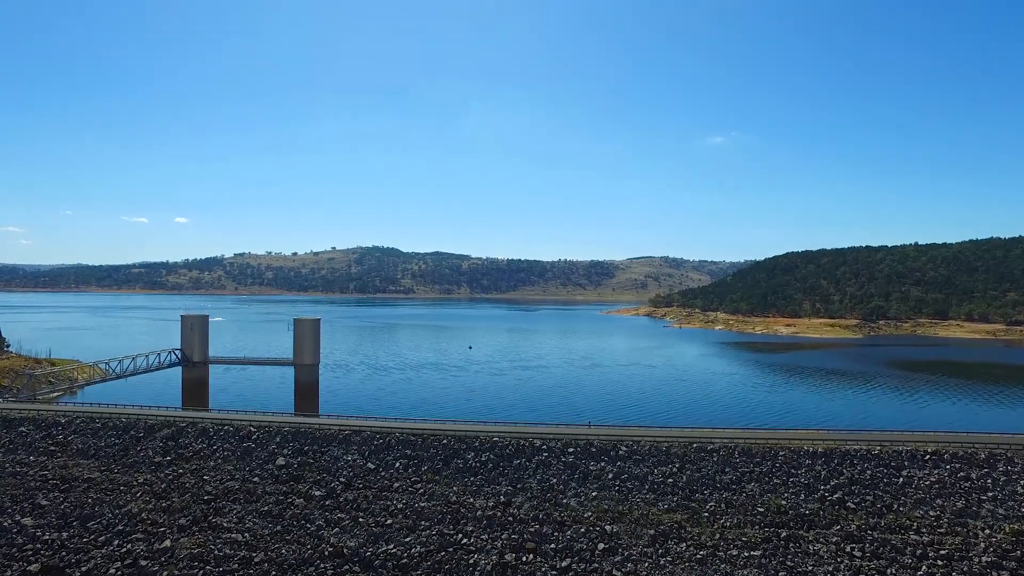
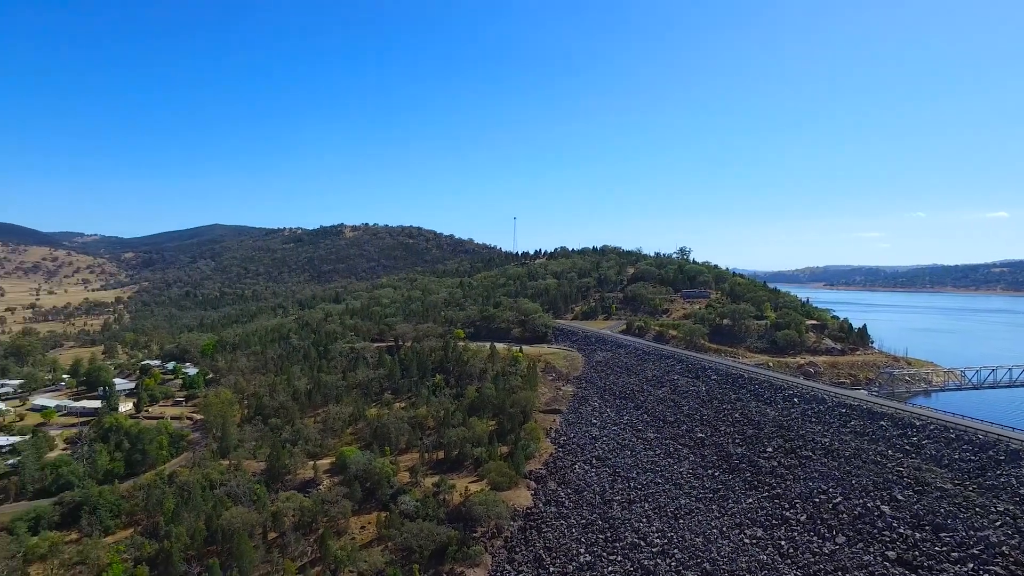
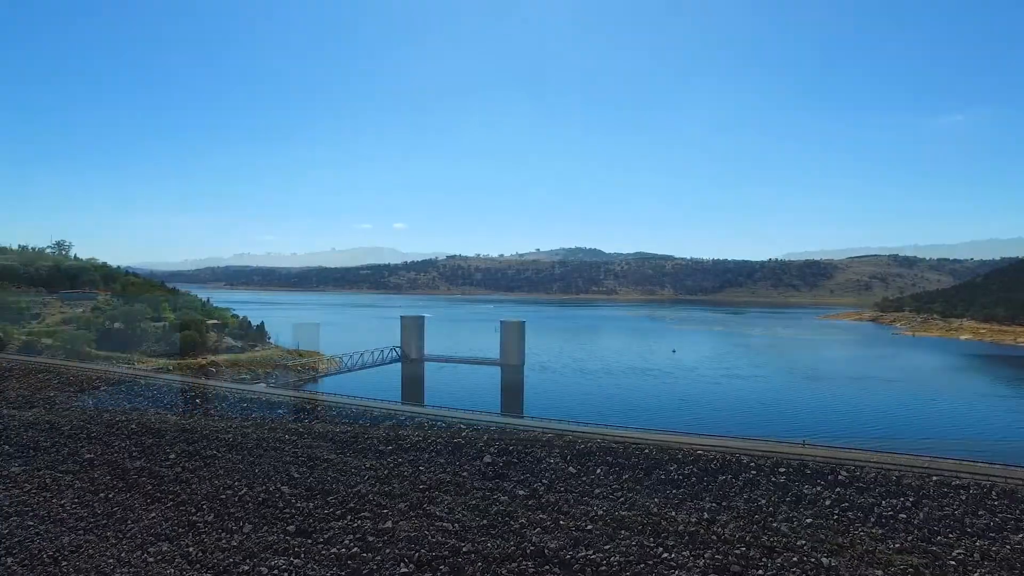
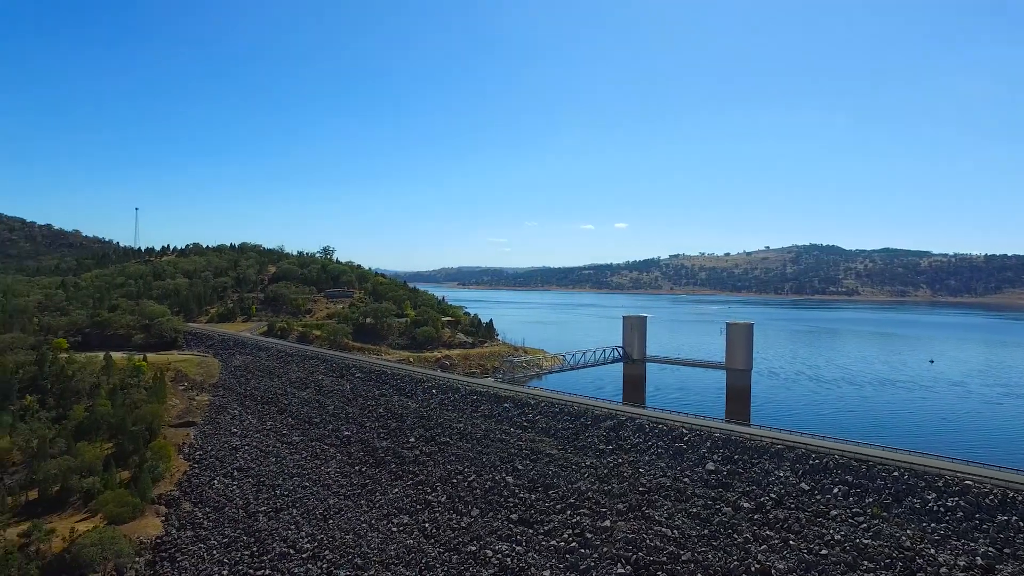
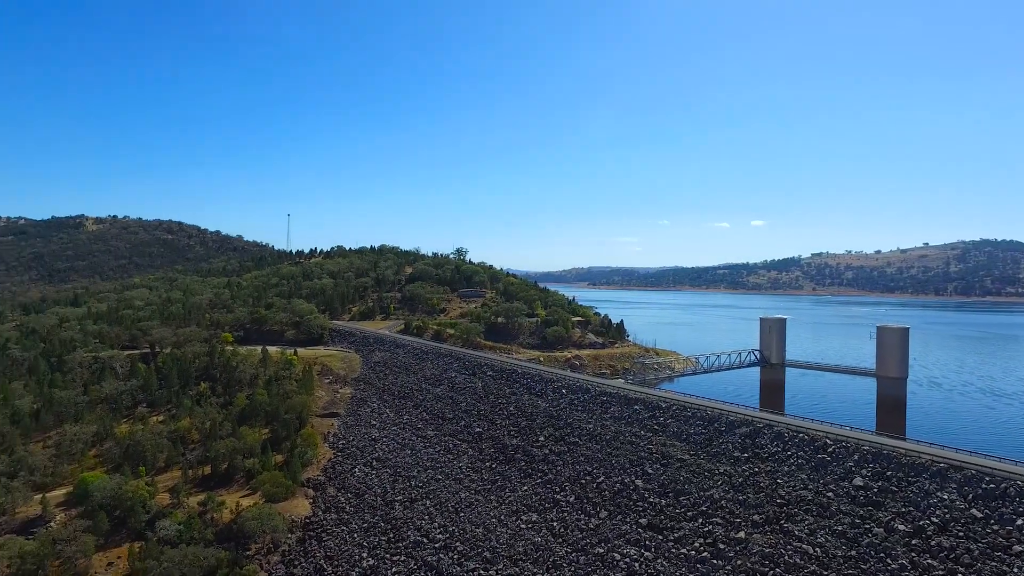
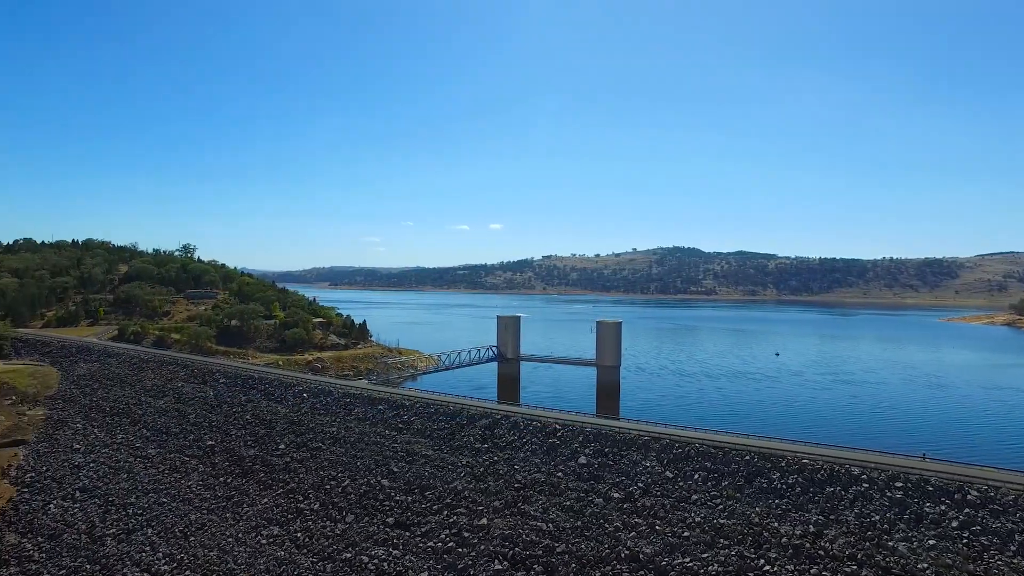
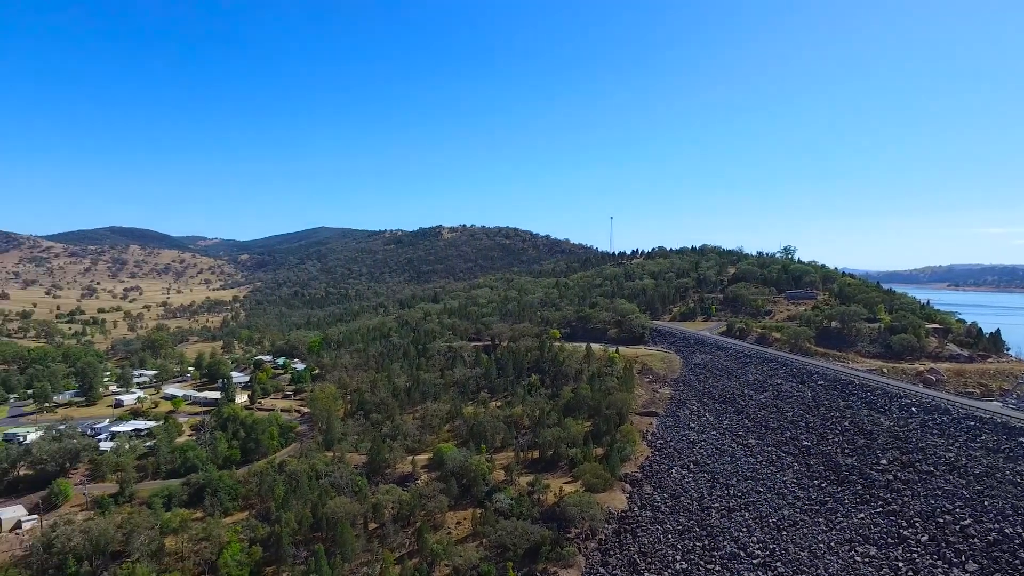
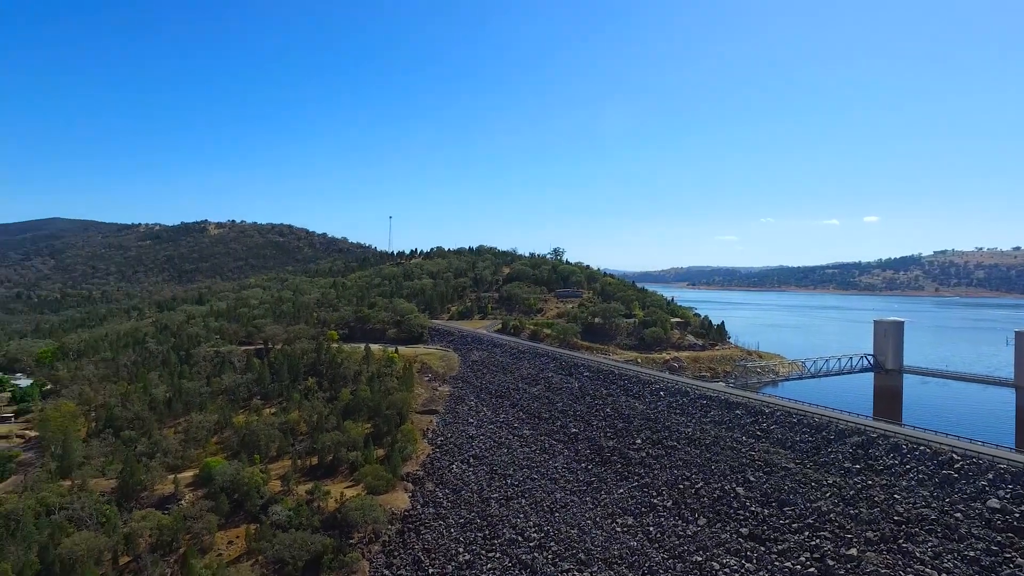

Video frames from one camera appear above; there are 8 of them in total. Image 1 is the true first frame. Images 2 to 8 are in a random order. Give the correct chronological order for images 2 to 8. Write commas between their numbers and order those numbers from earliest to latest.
3, 6, 4, 5, 8, 2, 7
